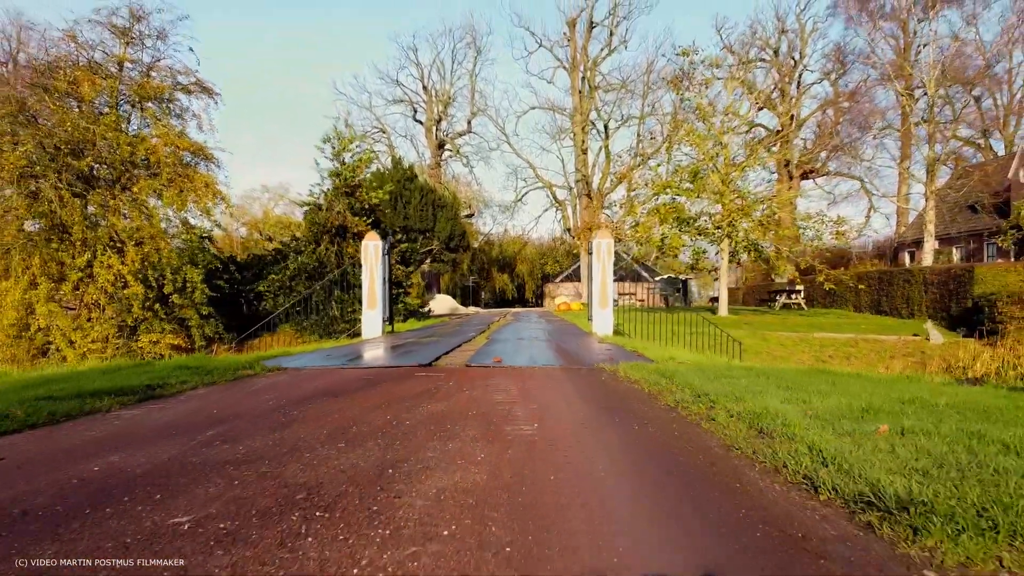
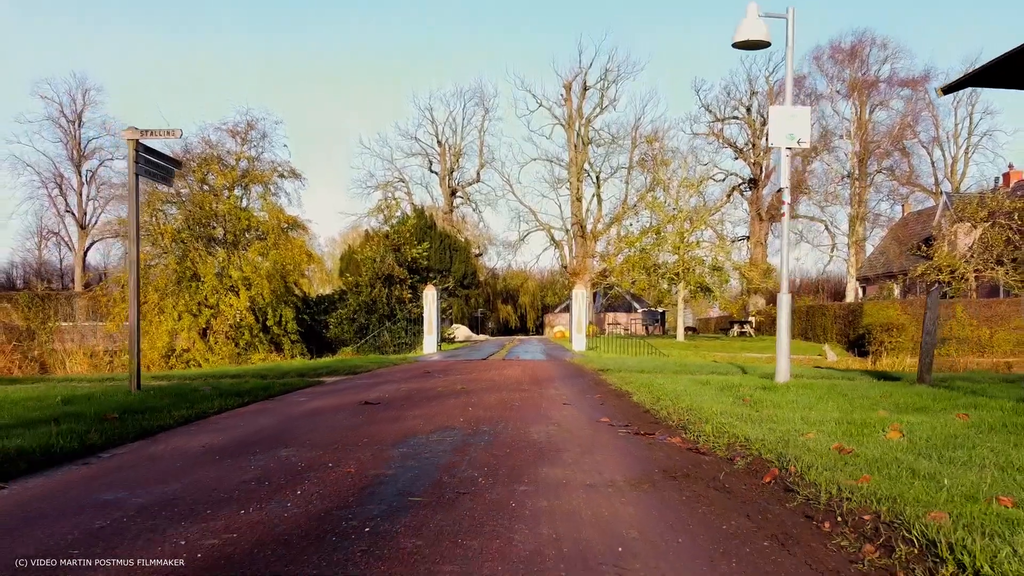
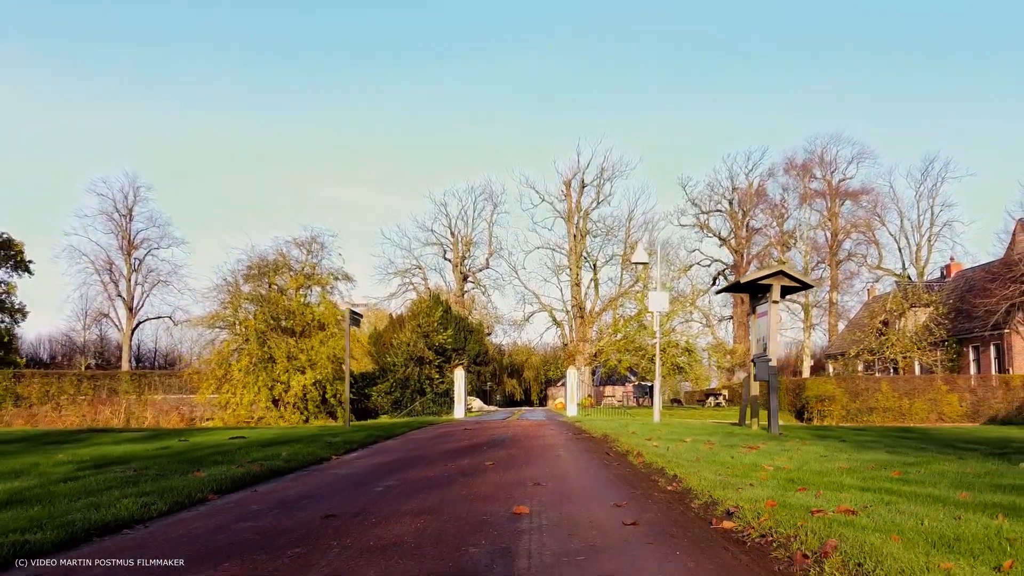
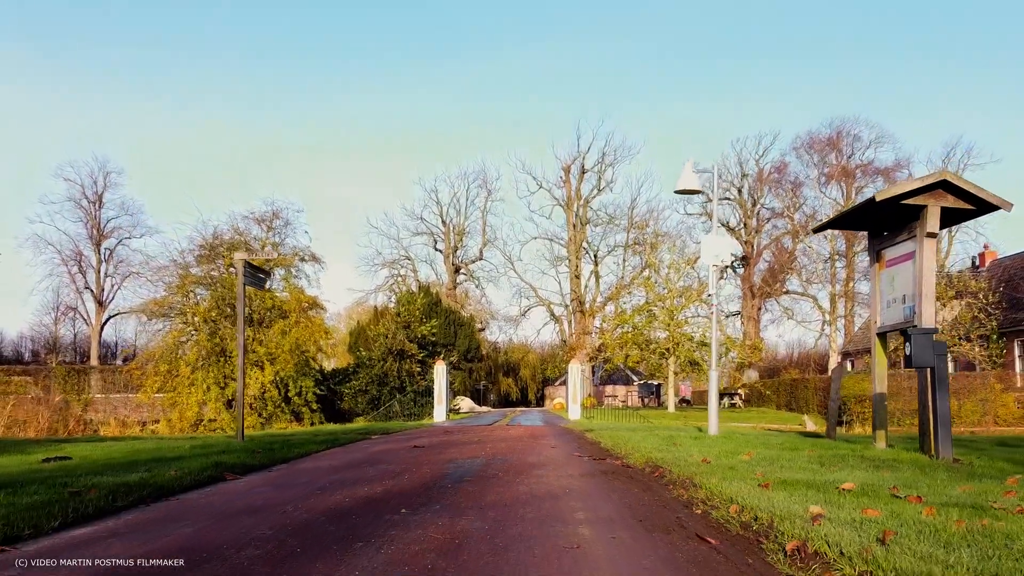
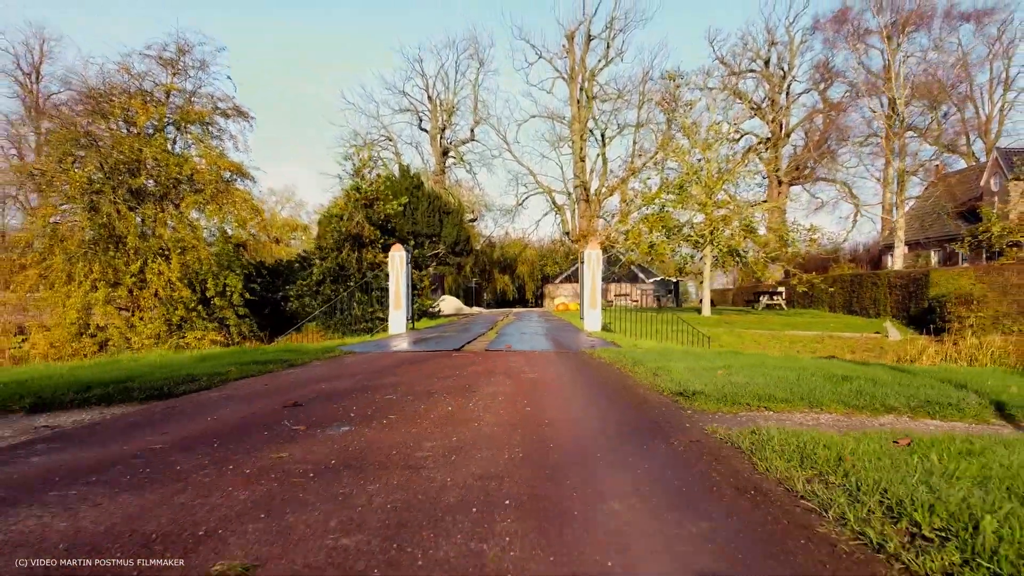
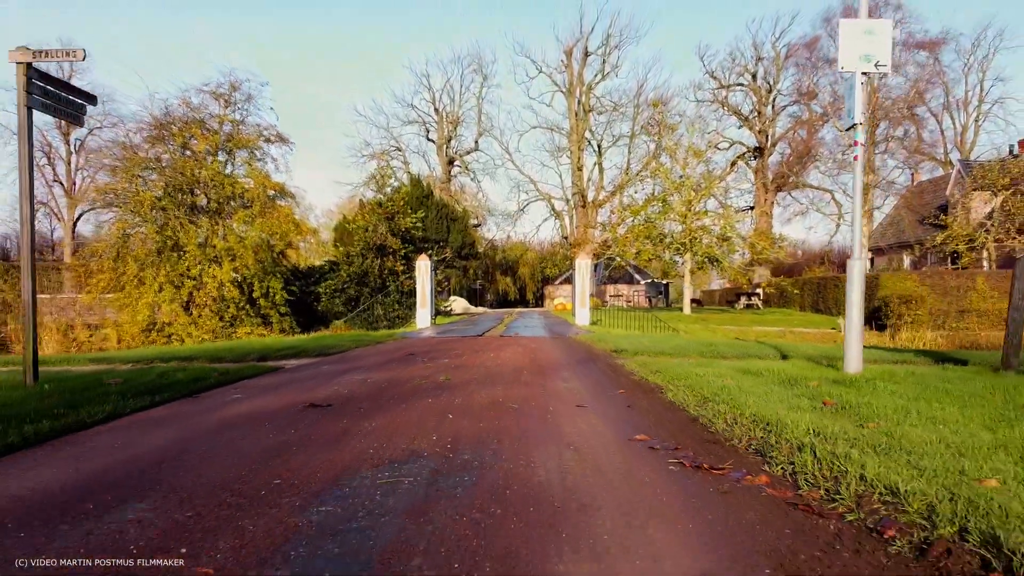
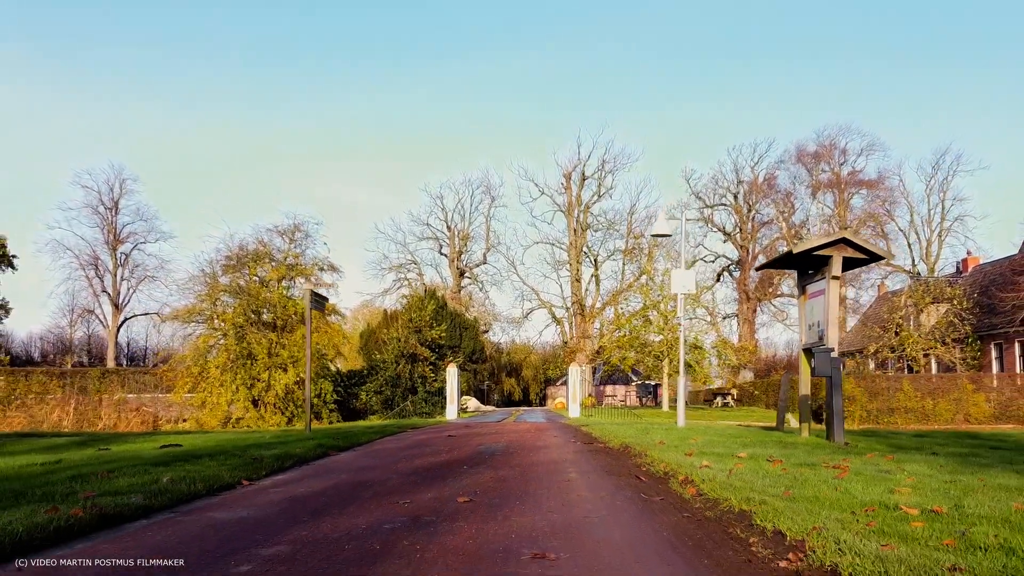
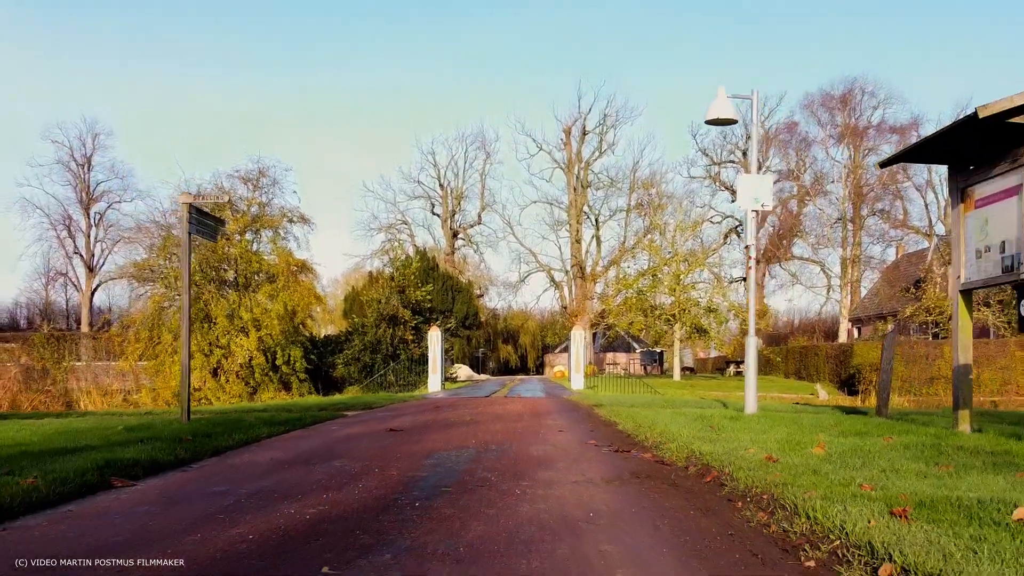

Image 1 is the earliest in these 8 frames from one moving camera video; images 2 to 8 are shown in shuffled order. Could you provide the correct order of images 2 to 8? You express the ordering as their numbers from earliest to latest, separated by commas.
5, 6, 2, 8, 4, 7, 3
